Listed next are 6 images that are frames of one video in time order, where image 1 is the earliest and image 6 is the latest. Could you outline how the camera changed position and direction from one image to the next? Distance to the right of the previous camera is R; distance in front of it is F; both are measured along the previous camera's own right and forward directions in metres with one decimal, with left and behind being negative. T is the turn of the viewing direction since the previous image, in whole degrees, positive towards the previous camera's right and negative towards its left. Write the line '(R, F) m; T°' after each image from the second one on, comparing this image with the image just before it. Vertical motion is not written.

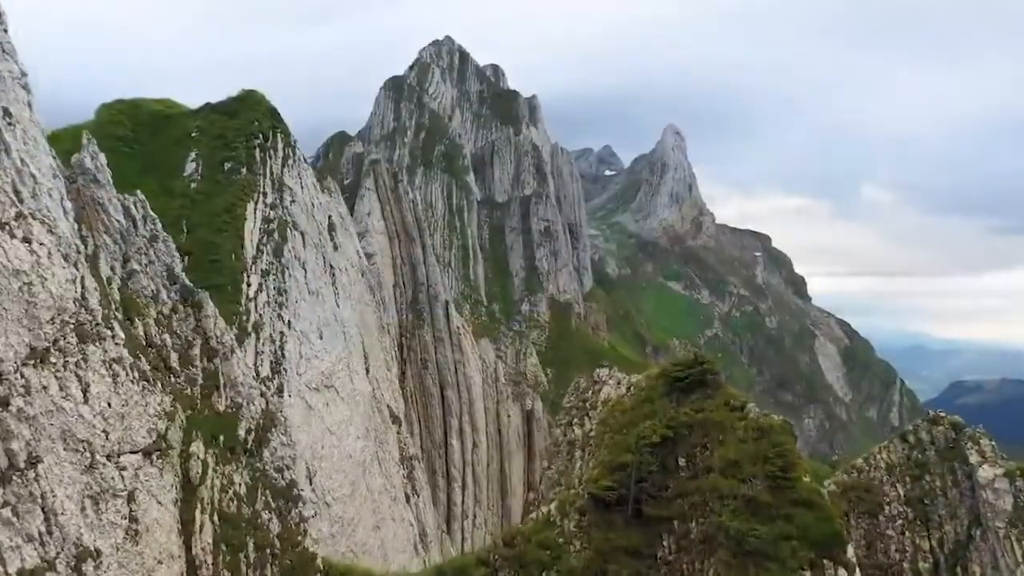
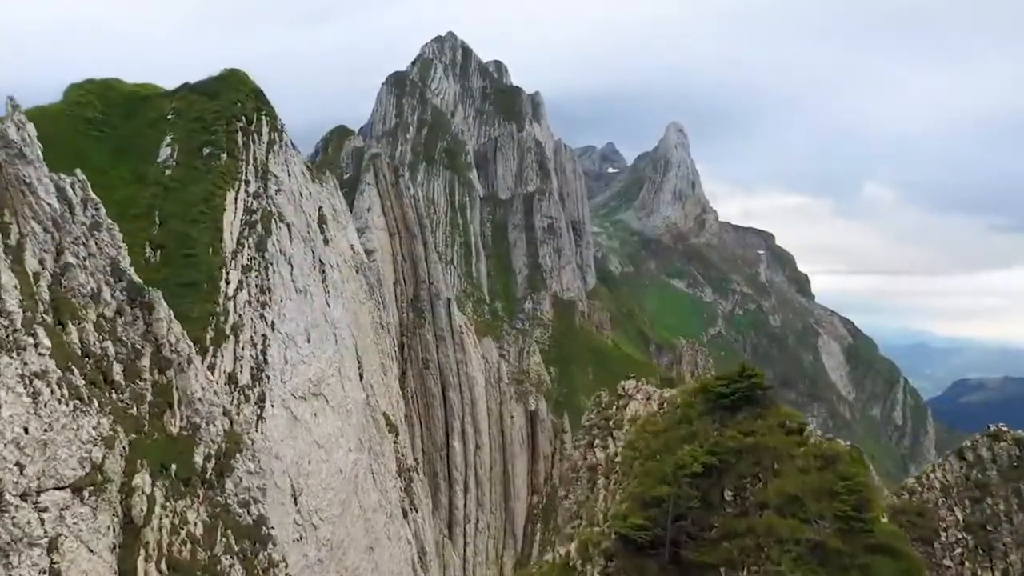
(-0.1, +2.5) m; 0°
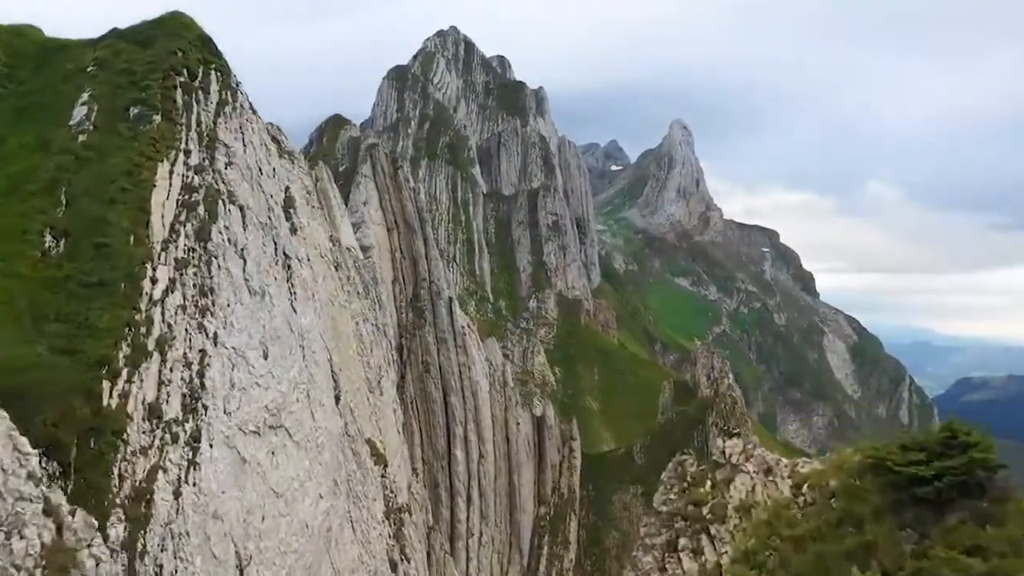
(-0.3, +5.5) m; 0°
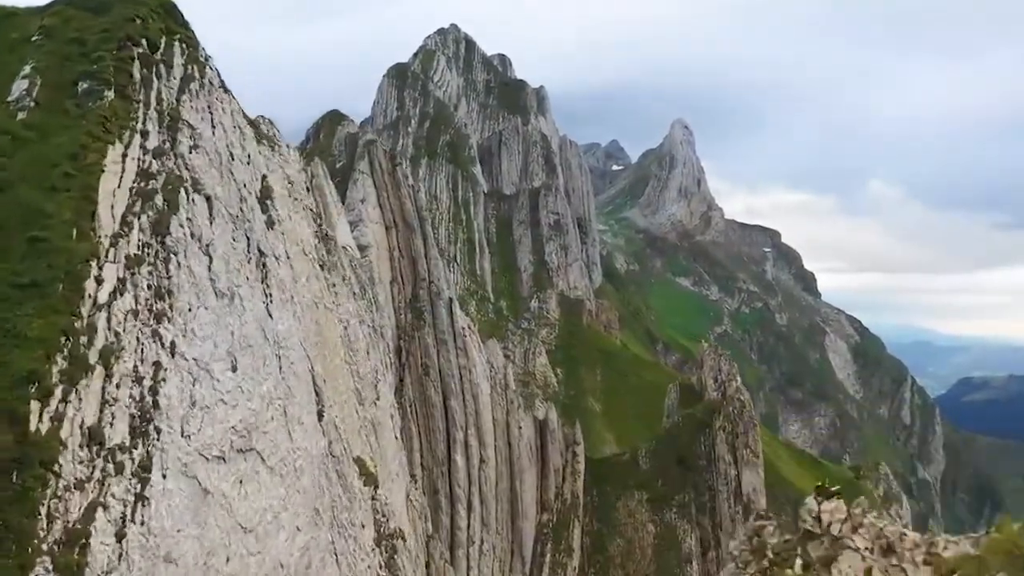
(-0.1, +2.5) m; 0°
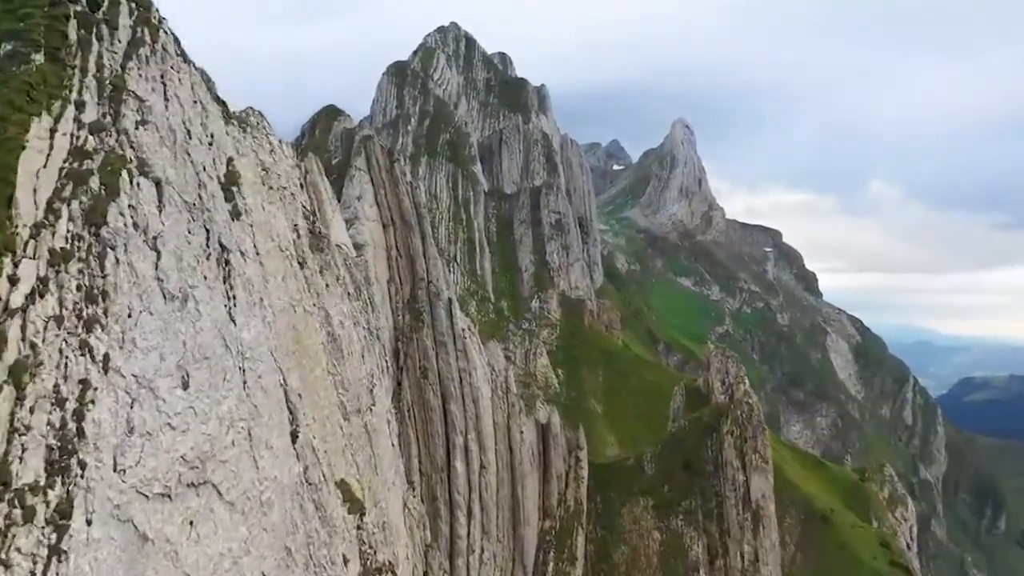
(-0.1, +2.7) m; 0°
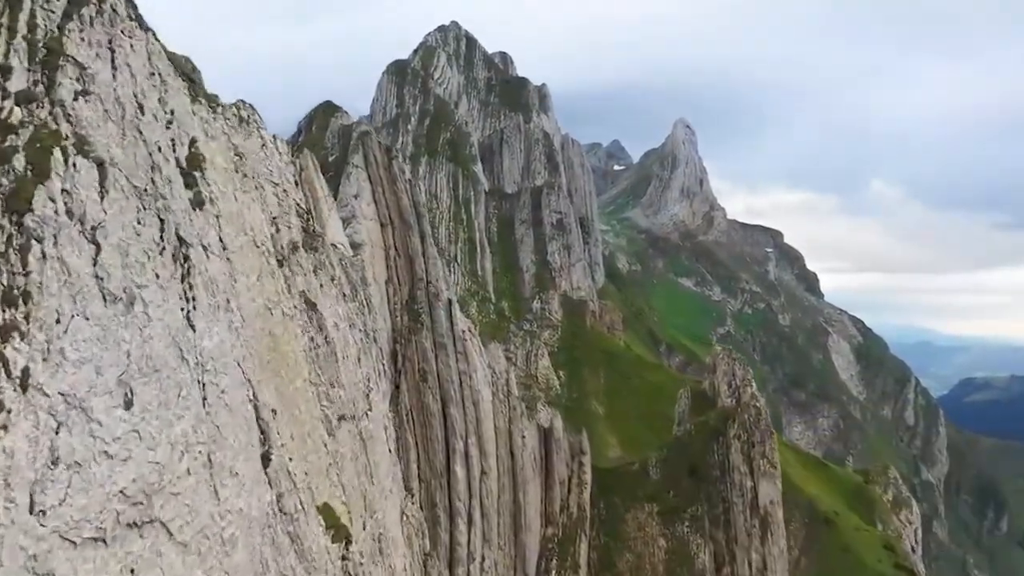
(-0.1, +2.2) m; 0°
